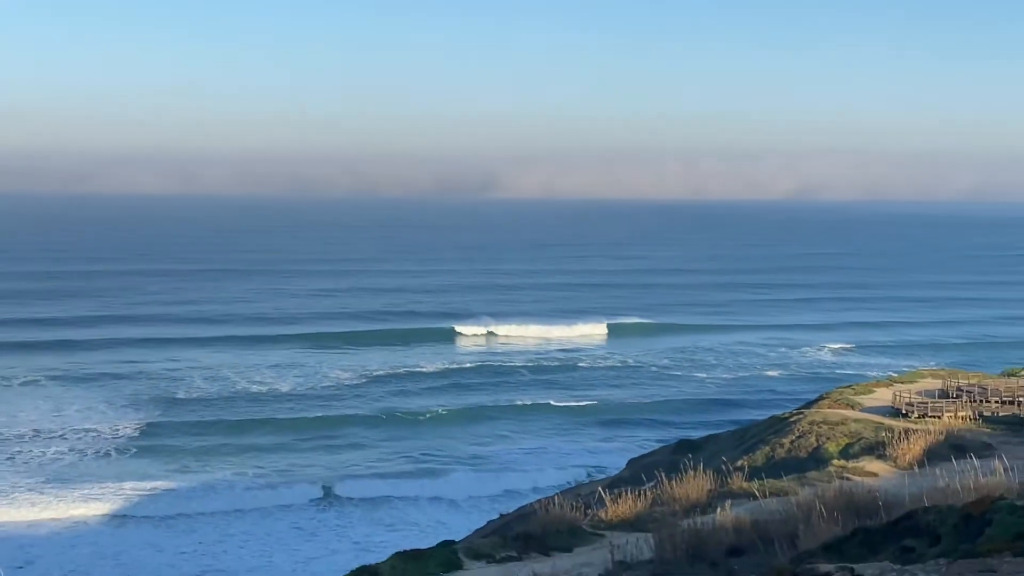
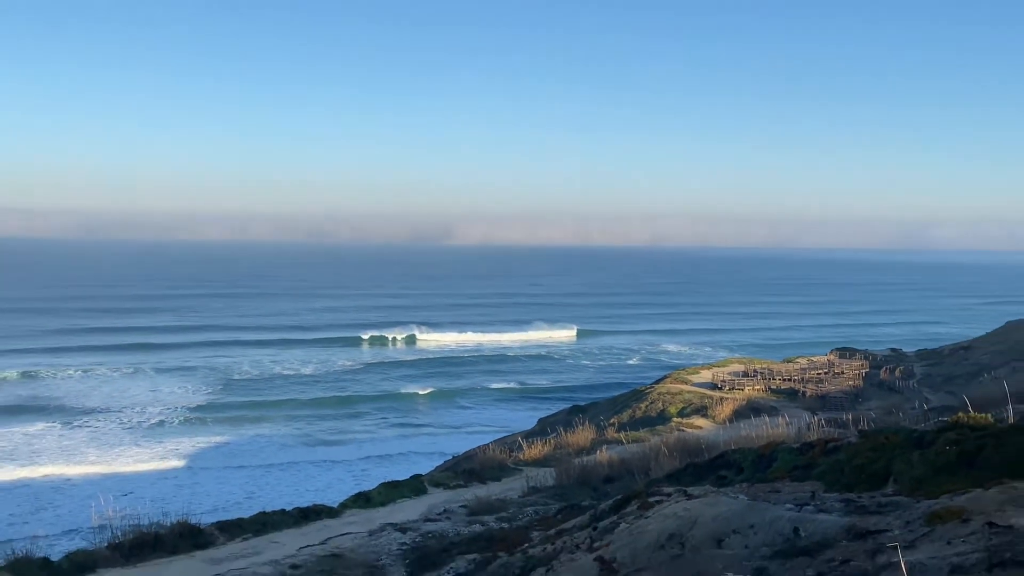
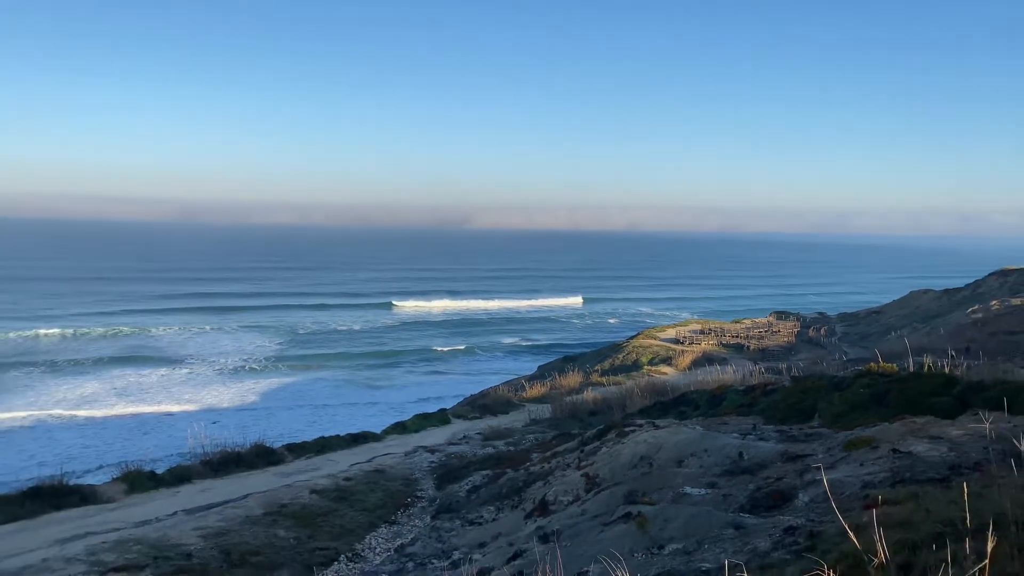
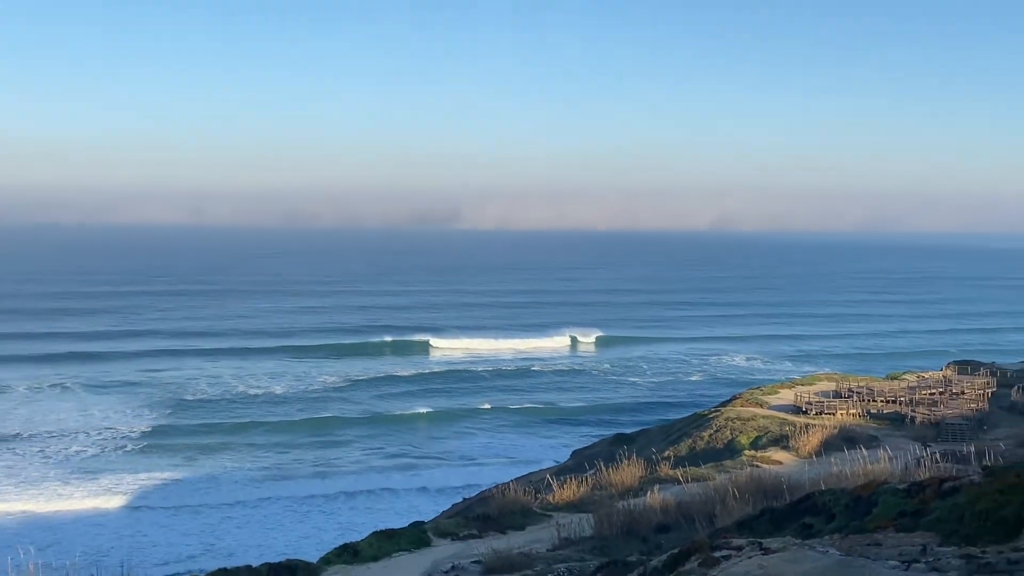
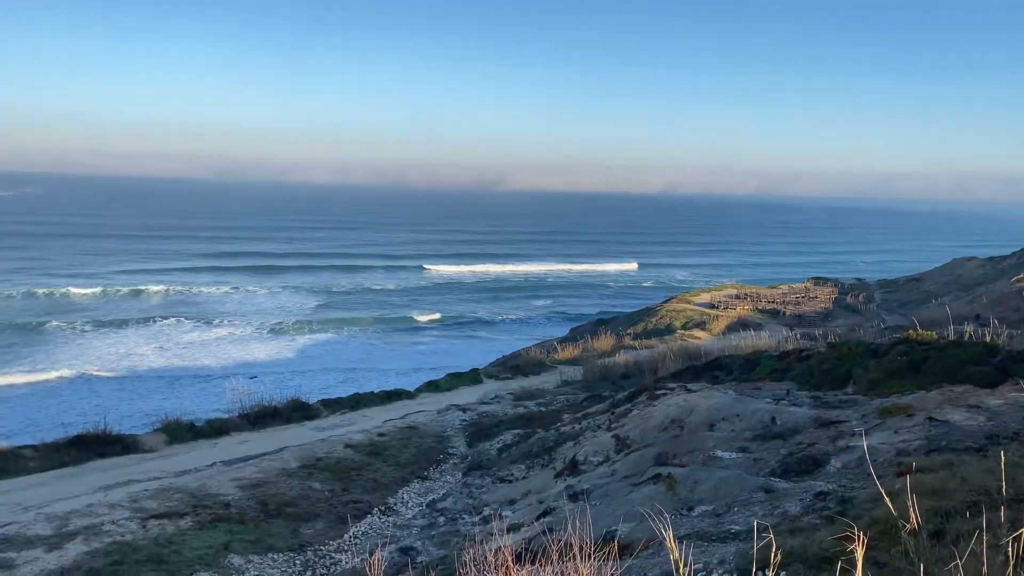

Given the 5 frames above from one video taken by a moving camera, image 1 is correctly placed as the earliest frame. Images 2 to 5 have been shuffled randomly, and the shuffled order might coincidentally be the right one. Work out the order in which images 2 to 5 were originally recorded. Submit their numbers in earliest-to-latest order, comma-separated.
4, 2, 3, 5
